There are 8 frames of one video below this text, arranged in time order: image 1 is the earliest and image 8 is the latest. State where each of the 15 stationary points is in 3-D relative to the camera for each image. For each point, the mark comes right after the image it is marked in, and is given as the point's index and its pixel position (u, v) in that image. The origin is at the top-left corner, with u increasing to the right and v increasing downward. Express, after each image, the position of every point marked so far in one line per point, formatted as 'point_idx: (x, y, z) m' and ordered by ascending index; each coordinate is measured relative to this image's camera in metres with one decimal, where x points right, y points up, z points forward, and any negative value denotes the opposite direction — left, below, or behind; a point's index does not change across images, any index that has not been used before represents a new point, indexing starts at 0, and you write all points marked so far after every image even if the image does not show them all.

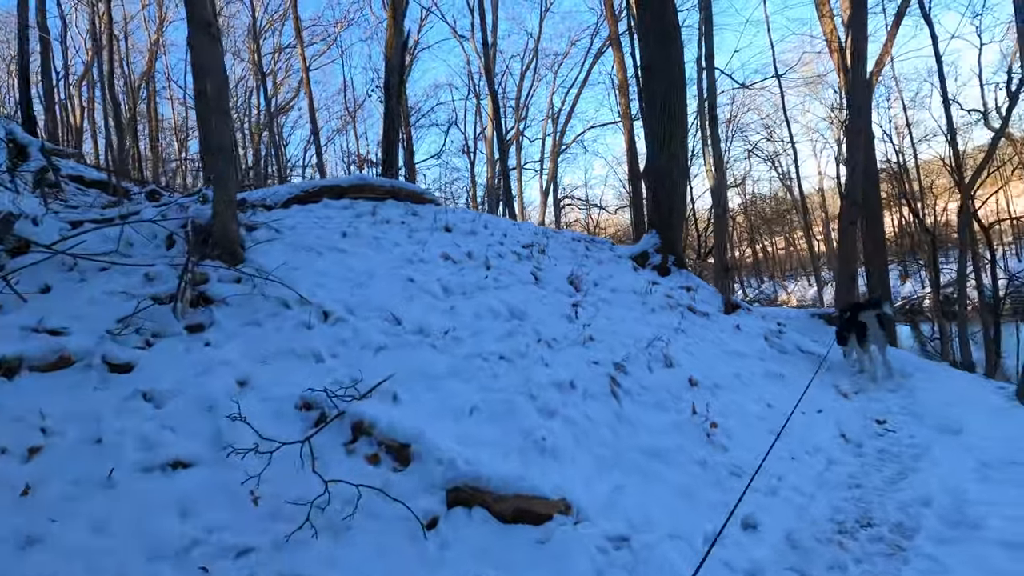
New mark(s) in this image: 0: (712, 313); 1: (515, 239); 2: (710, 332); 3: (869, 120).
0: (+2.1, -0.3, +5.6) m
1: (0.0, +0.5, +5.9) m
2: (+1.9, -0.4, +5.1) m
3: (+5.3, +2.5, +8.0) m
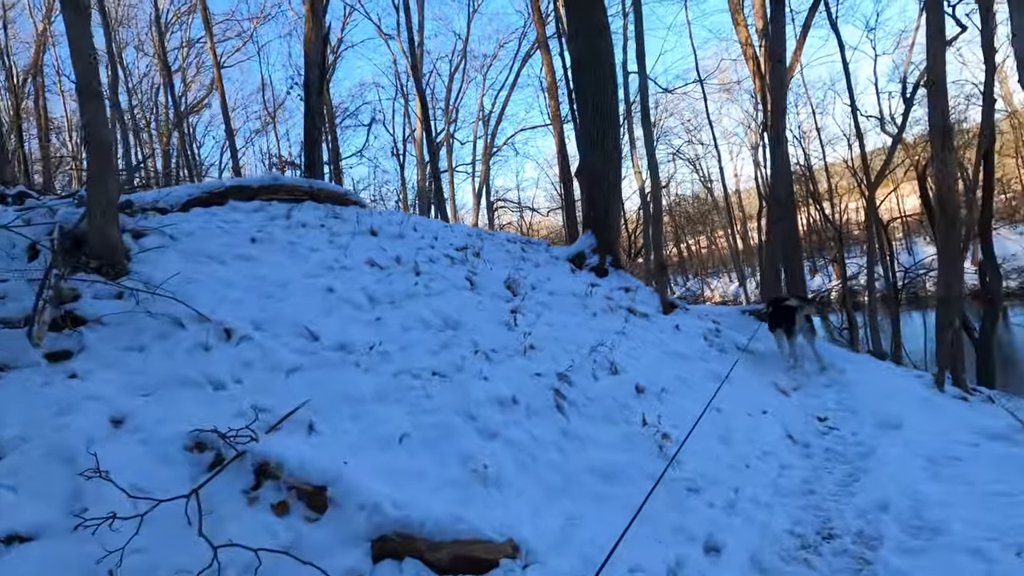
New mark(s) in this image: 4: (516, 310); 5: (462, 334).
0: (+1.4, -0.3, +5.5) m
1: (-0.7, +0.5, +5.6) m
2: (+1.3, -0.4, +4.9) m
3: (+4.2, +2.5, +8.3) m
4: (0.0, -0.2, +4.4) m
5: (-0.3, -0.3, +3.7) m
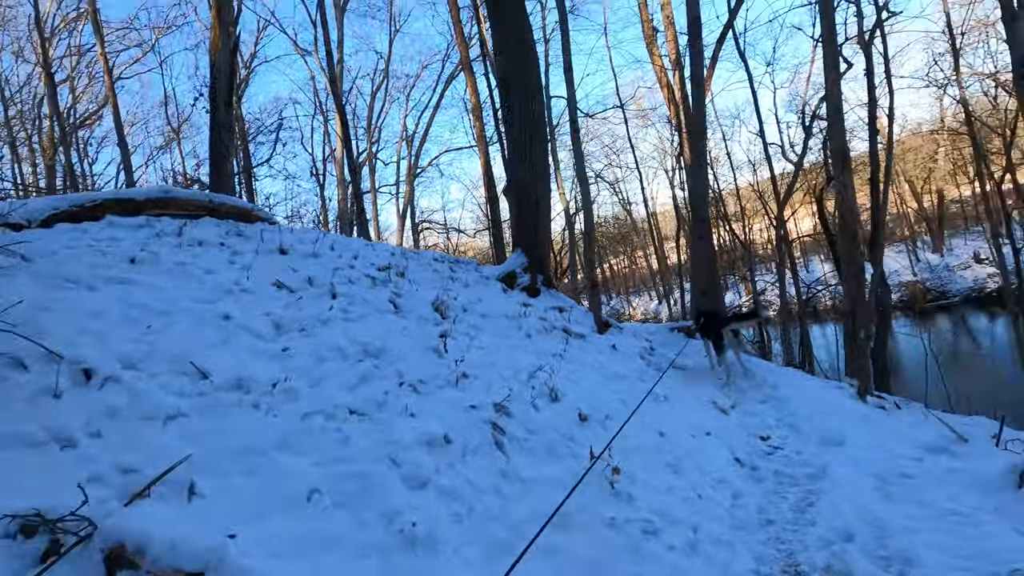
0: (+0.7, -0.5, +5.3) m
1: (-1.4, +0.3, +5.1) m
2: (+0.7, -0.6, +4.7) m
3: (+3.1, +2.3, +8.5) m
4: (-0.5, -0.3, +4.0) m
5: (-0.8, -0.5, +3.2) m
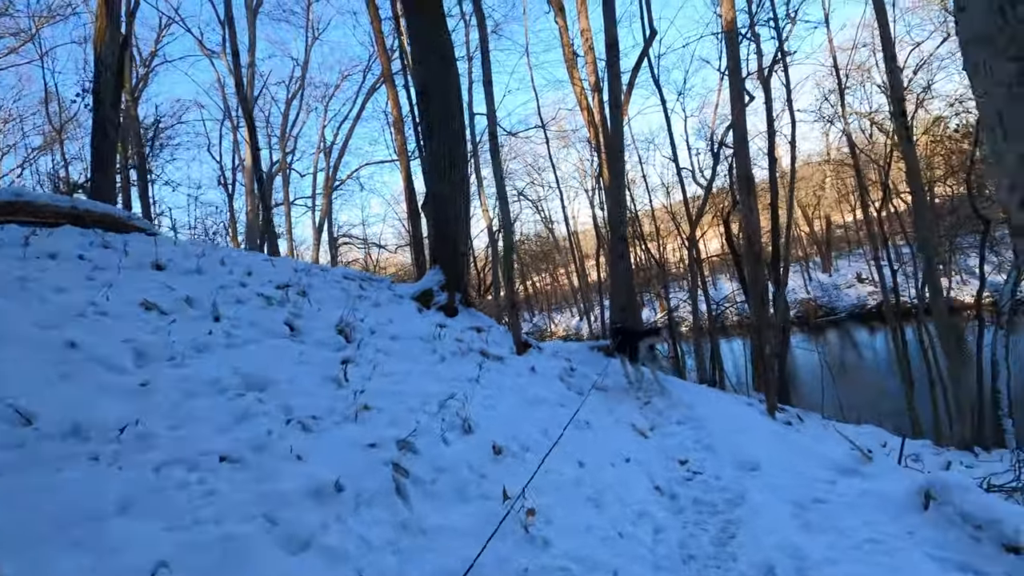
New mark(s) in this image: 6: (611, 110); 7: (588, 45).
0: (-0.1, -0.6, +5.1) m
1: (-2.1, +0.1, +4.6) m
2: (0.0, -0.8, +4.5) m
3: (+1.8, +2.0, +8.7) m
4: (-1.1, -0.5, +3.6) m
5: (-1.3, -0.6, +2.8) m
6: (+1.6, +2.9, +8.6) m
7: (+2.6, +8.4, +18.6) m
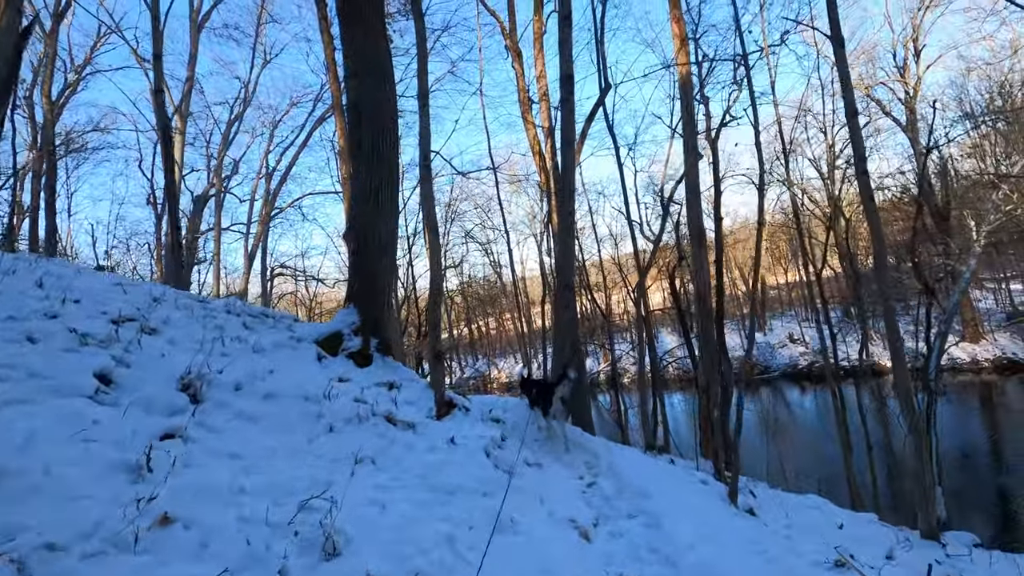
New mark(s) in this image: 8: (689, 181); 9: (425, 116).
0: (-0.7, -1.0, +4.1) m
1: (-2.7, -0.1, +3.5) m
2: (-0.6, -1.1, +3.4) m
3: (+0.9, +1.2, +8.0) m
4: (-1.6, -0.7, +2.5) m
5: (-1.7, -0.7, +1.7) m
6: (+0.7, +2.1, +8.0) m
7: (+1.1, +6.7, +18.4) m
8: (+3.4, +2.1, +10.3) m
9: (-0.9, +1.8, +5.7) m
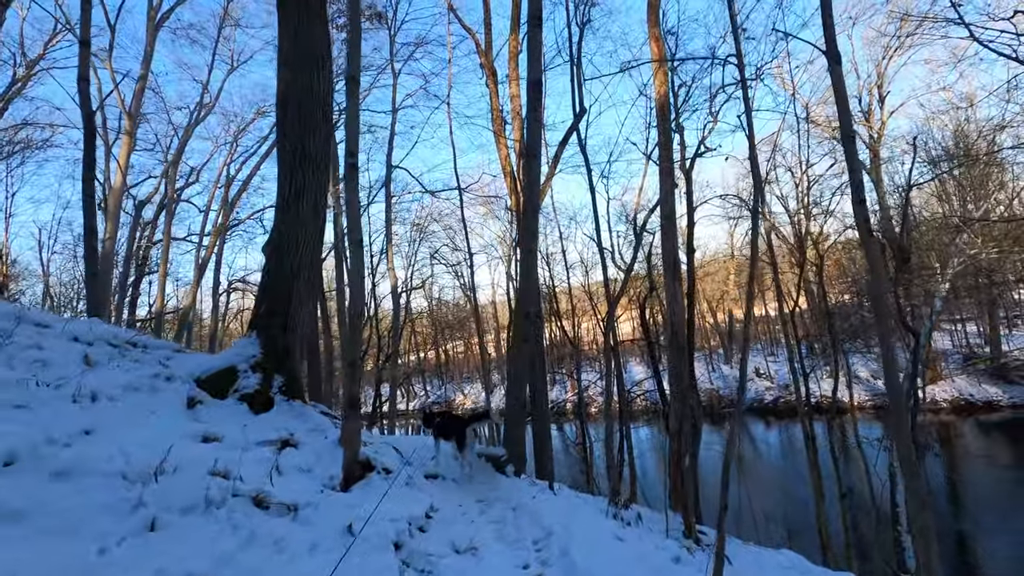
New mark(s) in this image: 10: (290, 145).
0: (-1.1, -1.2, +3.0) m
1: (-3.0, -0.2, +2.3) m
2: (-1.0, -1.2, +2.4) m
3: (+0.3, +0.8, +7.1) m
4: (-1.9, -0.7, +1.4) m
5: (-2.0, -0.7, +0.6) m
6: (+0.2, +1.7, +7.1) m
7: (+0.2, +5.8, +17.8) m
8: (+2.7, +1.5, +9.6) m
9: (-1.3, +1.6, +4.8) m
10: (-2.2, +1.4, +5.3) m
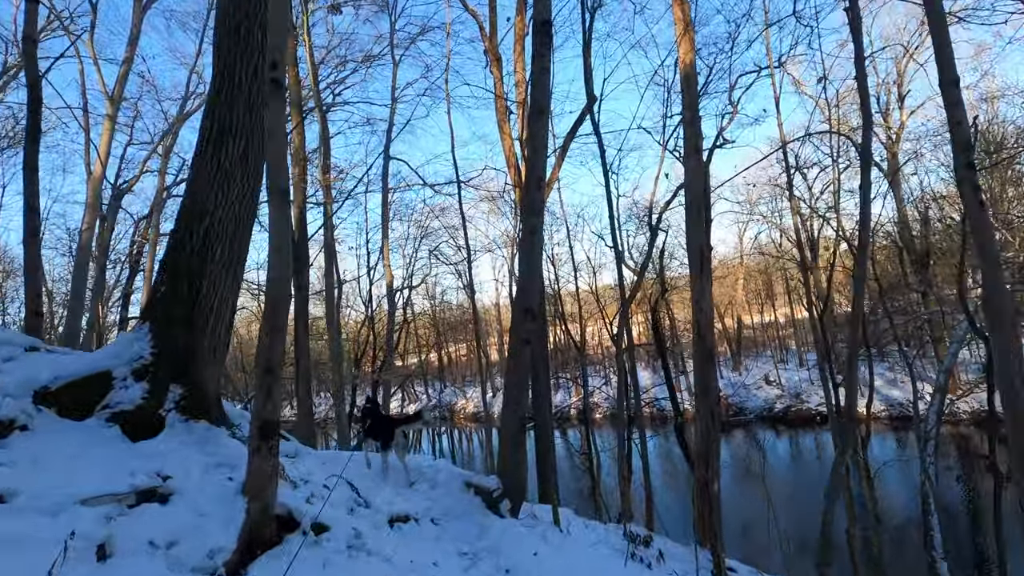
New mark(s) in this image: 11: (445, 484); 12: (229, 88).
0: (-1.2, -1.0, +1.7) m
1: (-3.1, 0.0, +1.1) m
2: (-1.1, -1.1, +1.1) m
3: (+0.3, +0.9, +5.9) m
4: (-2.0, -0.6, +0.2) m
5: (-2.0, -0.5, -0.7) m
6: (+0.2, +1.8, +5.8) m
7: (+0.3, +5.9, +16.6) m
8: (+2.8, +1.5, +8.3) m
9: (-1.3, +1.7, +3.5) m
10: (-2.2, +1.6, +4.1) m
11: (-0.7, -2.0, +5.4) m
12: (-2.2, +1.7, +4.1) m
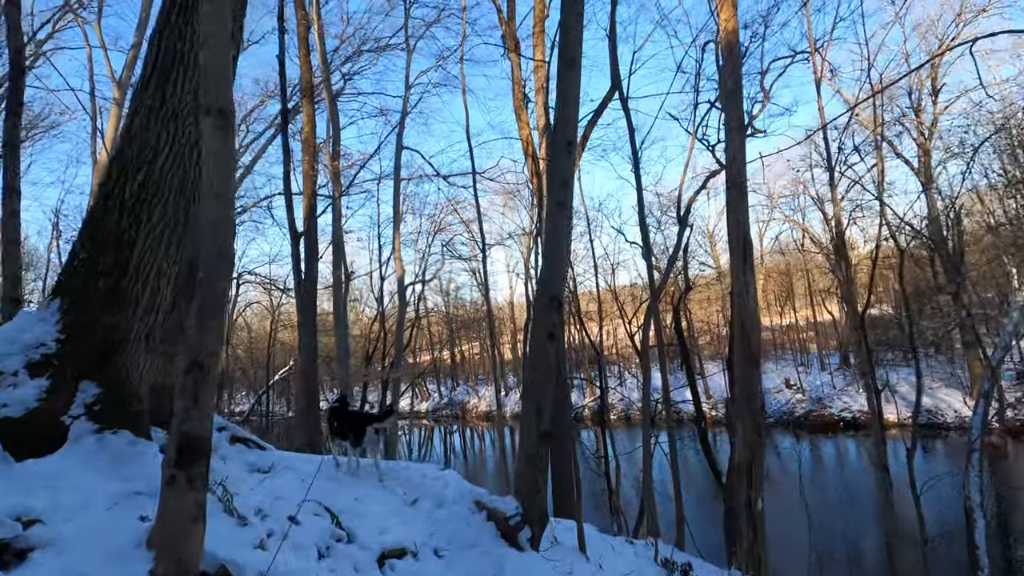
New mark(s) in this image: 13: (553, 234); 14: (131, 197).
0: (-1.1, -0.9, +0.9) m
1: (-3.0, +0.1, +0.3) m
2: (-1.0, -0.9, +0.3) m
3: (+0.6, +1.0, +5.0) m
4: (-1.9, -0.4, -0.6) m
5: (-2.0, -0.4, -1.5) m
6: (+0.4, +1.9, +5.0) m
7: (+0.9, +6.0, +15.7) m
8: (+3.0, +1.6, +7.4) m
9: (-1.2, +1.9, +2.7) m
10: (-2.0, +1.7, +3.3) m
11: (-0.5, -1.8, +4.6) m
12: (-2.0, +1.8, +3.3) m
13: (+0.4, +0.5, +5.0) m
14: (-1.9, +0.4, +2.8) m
